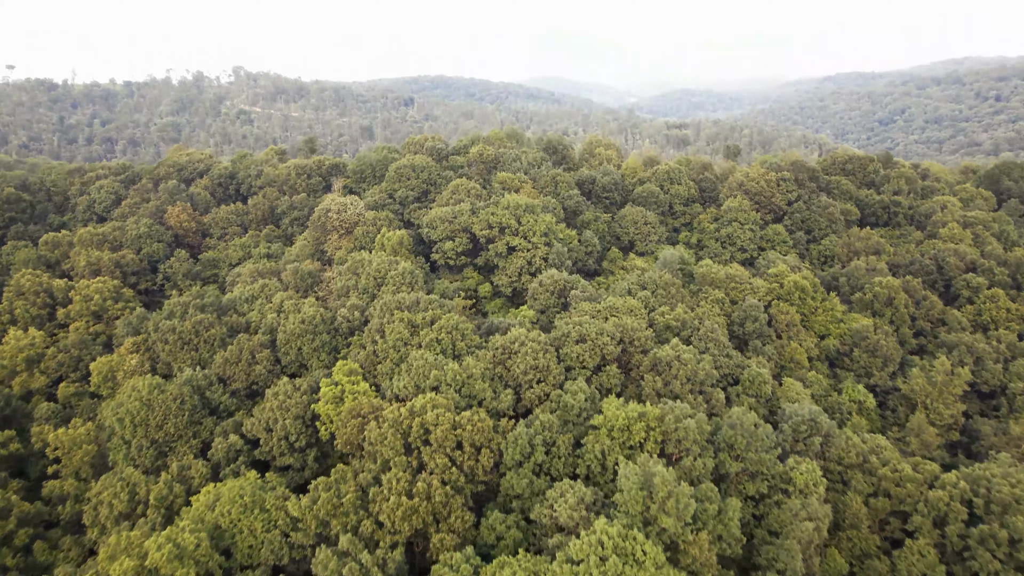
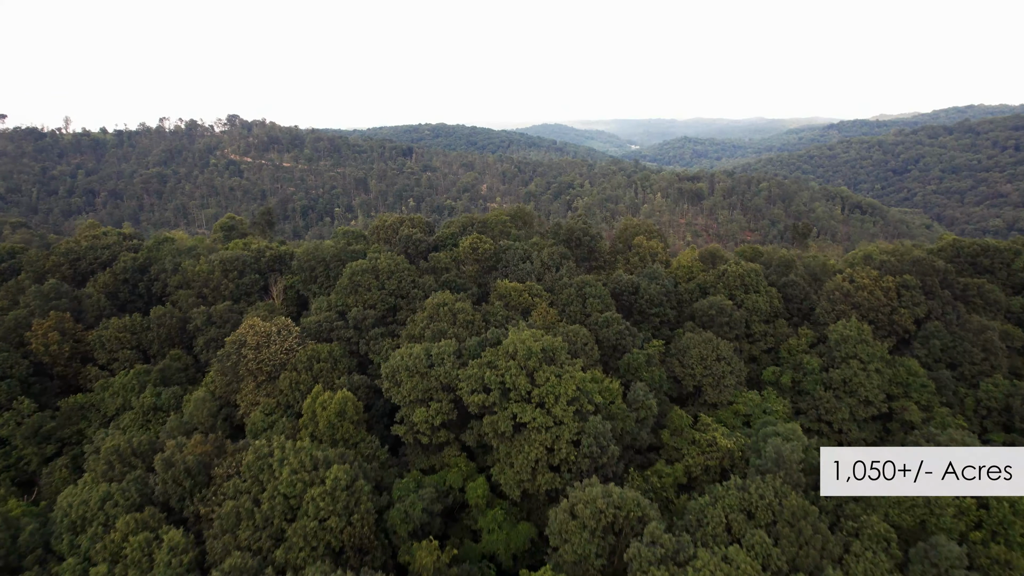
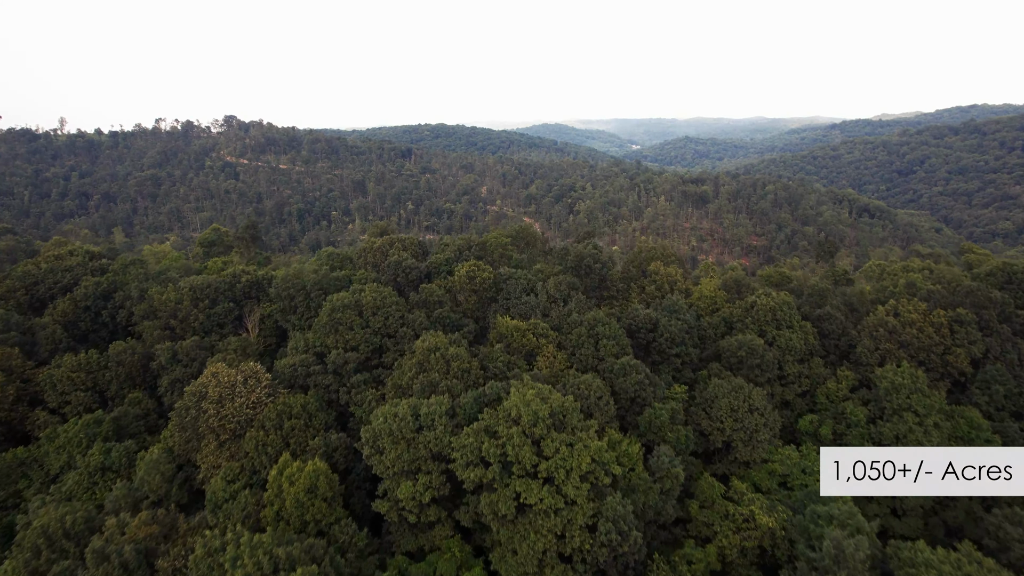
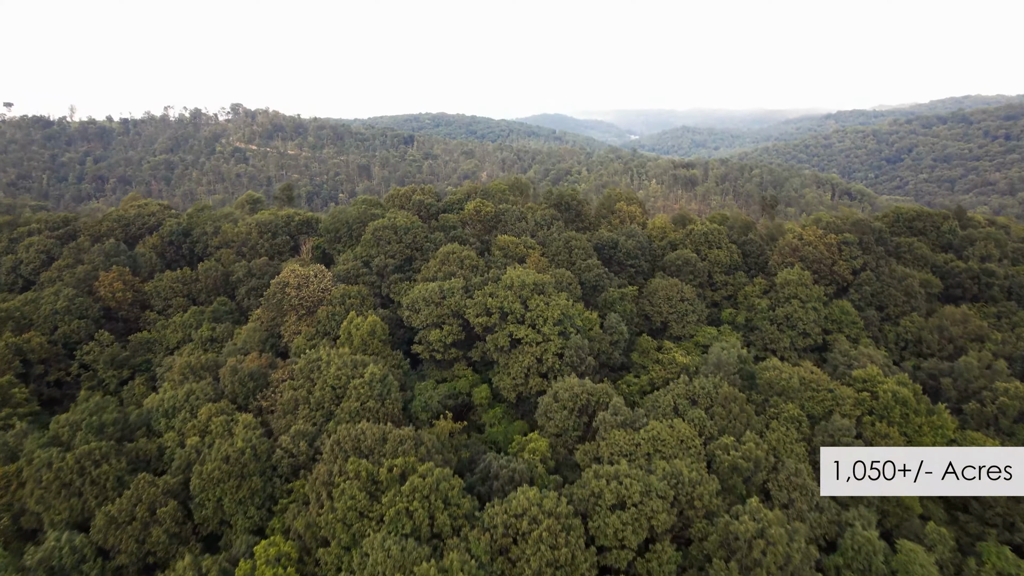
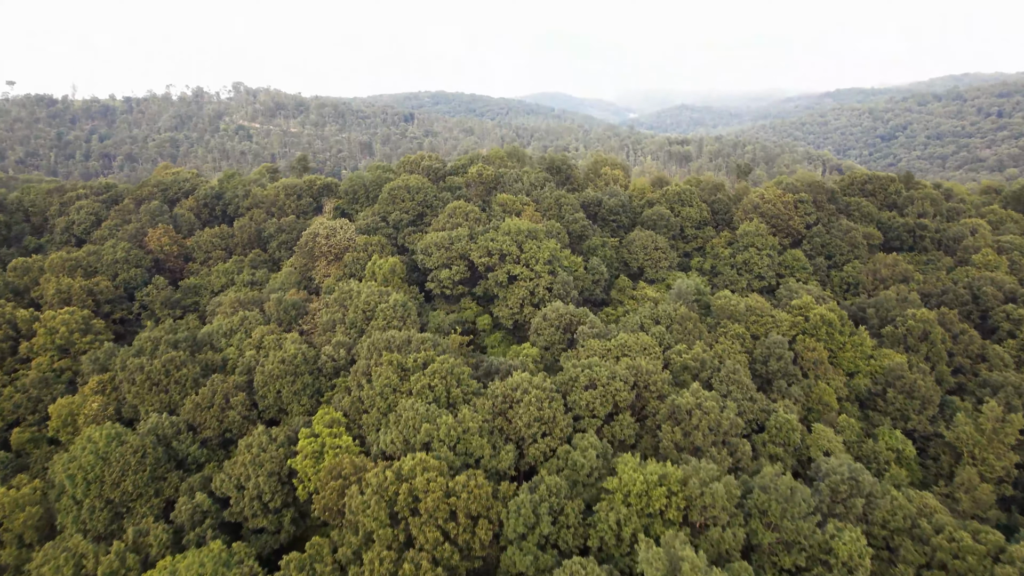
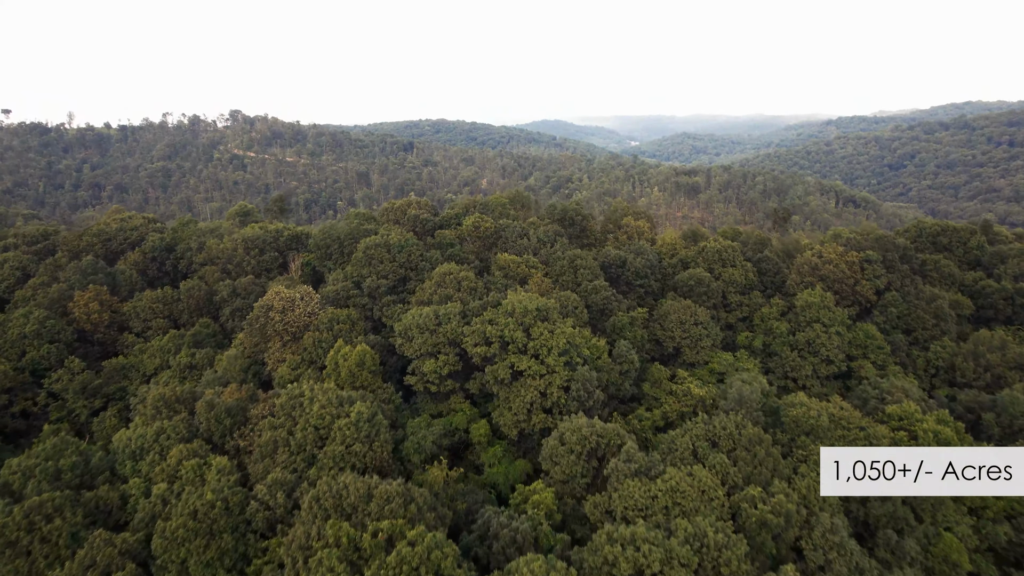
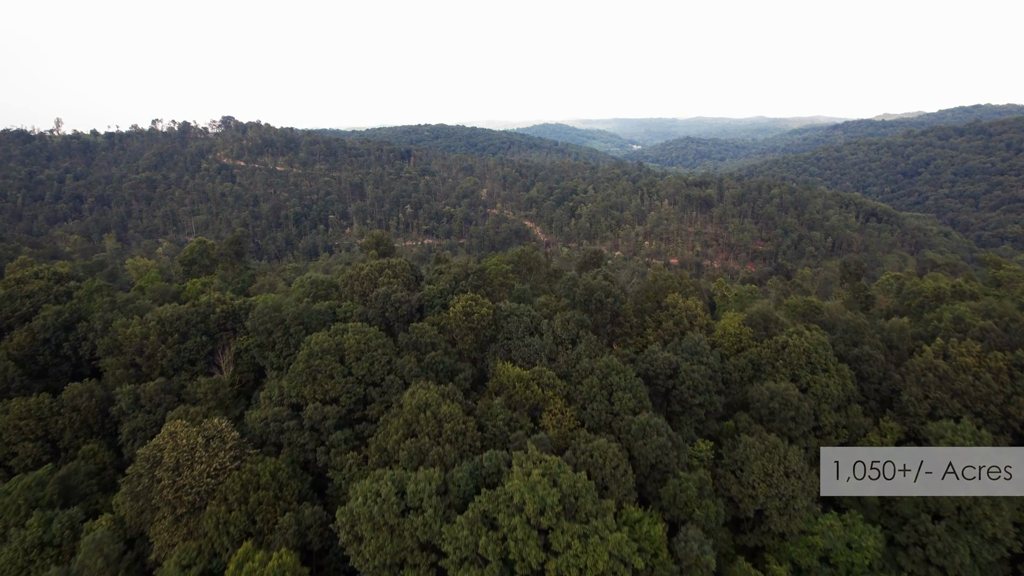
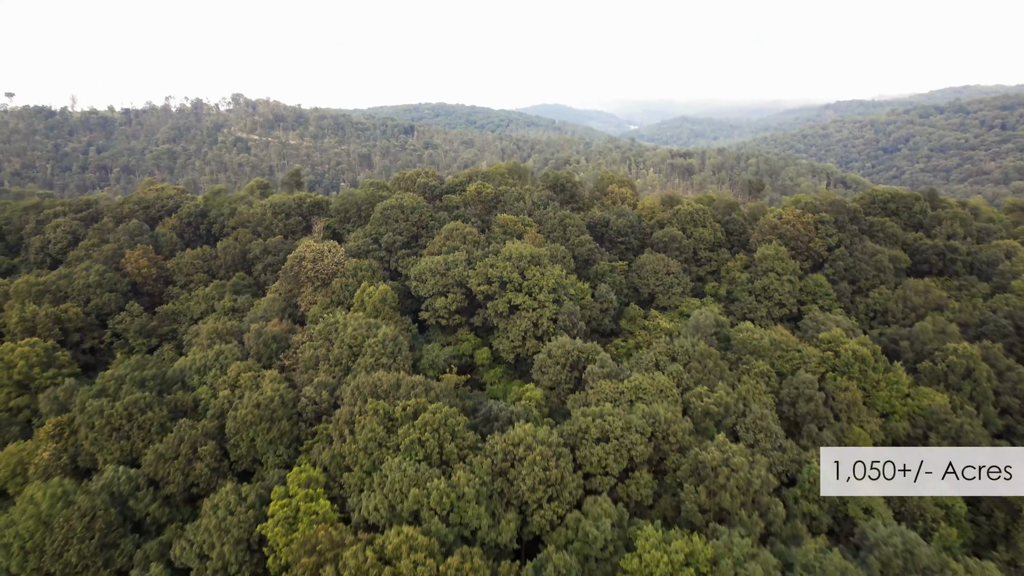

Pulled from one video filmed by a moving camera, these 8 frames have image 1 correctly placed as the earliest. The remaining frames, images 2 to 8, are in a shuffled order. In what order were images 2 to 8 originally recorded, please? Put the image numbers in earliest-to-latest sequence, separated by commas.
5, 8, 4, 6, 2, 3, 7
